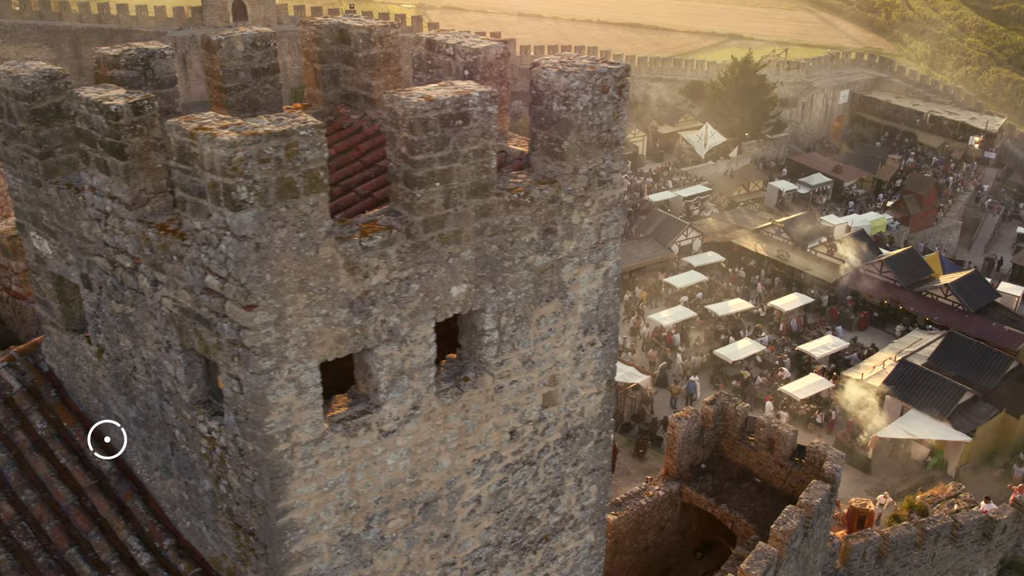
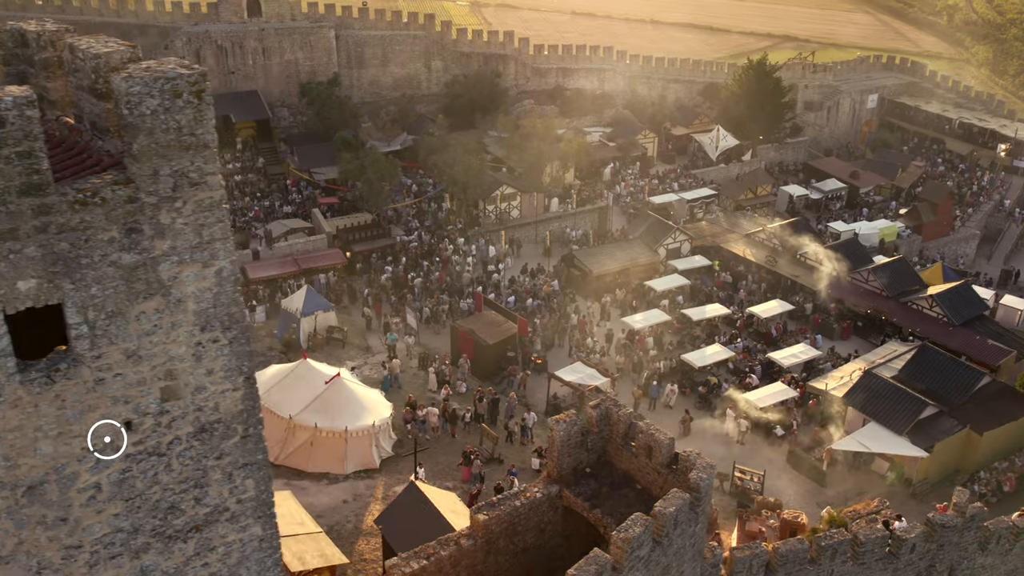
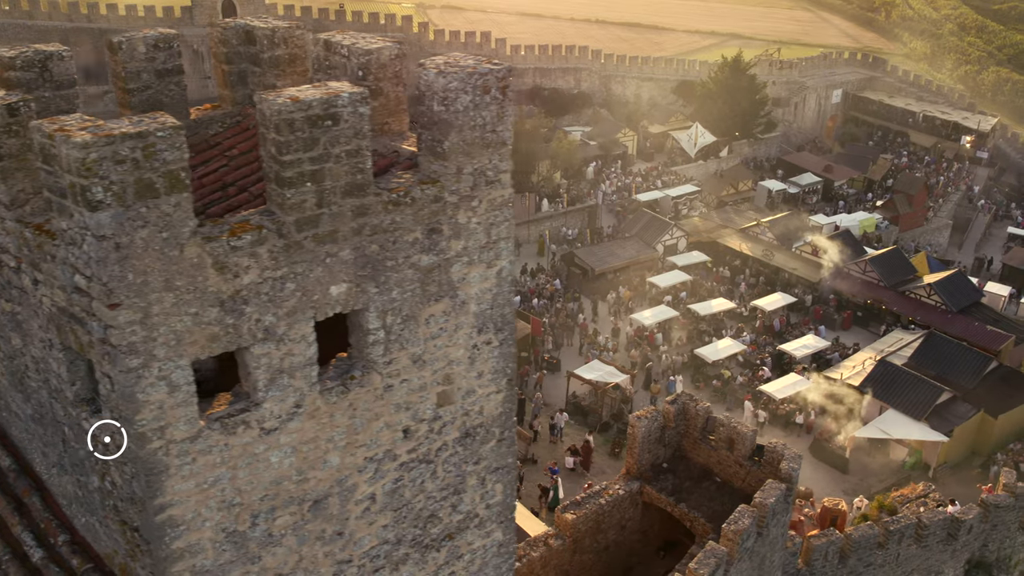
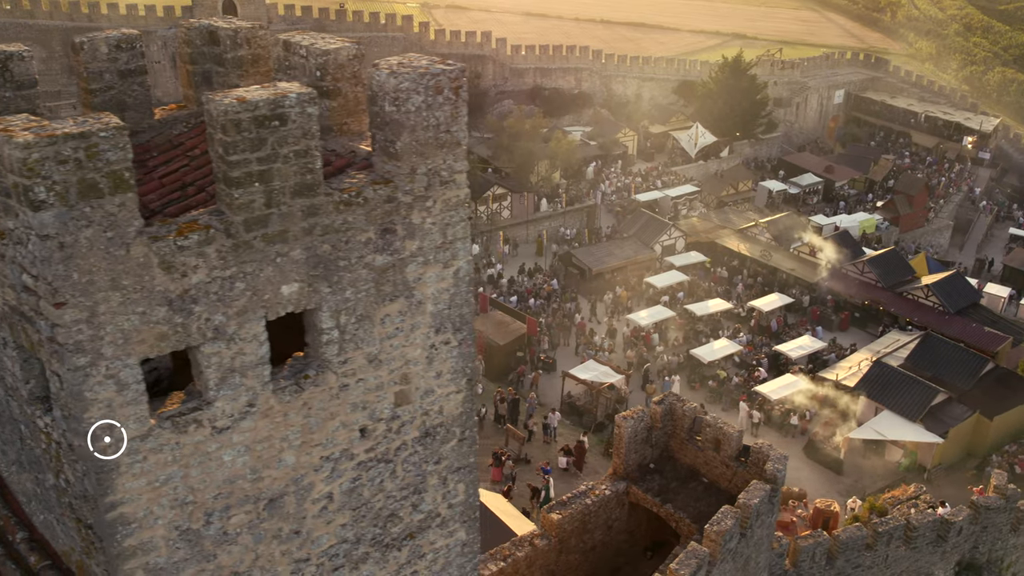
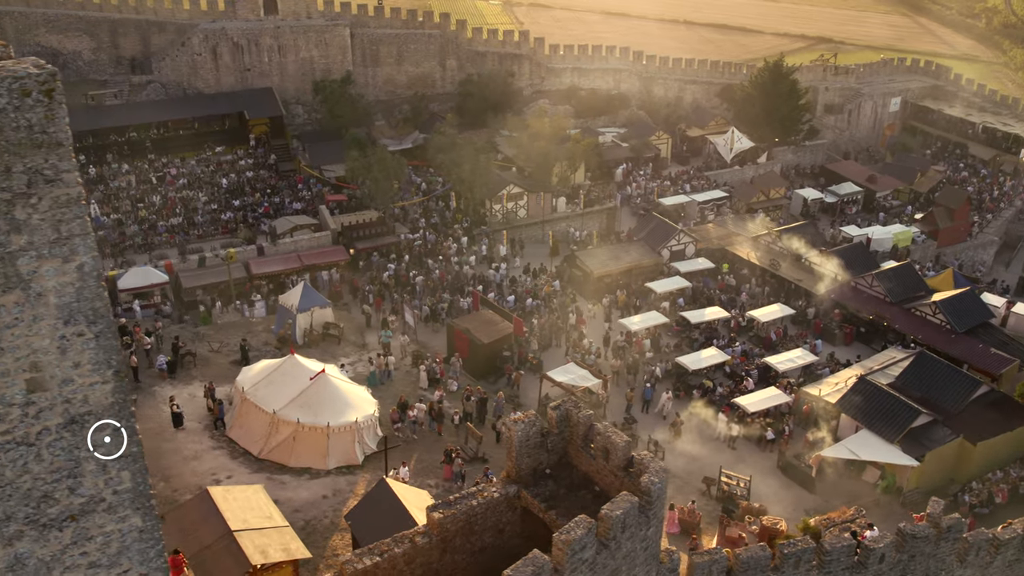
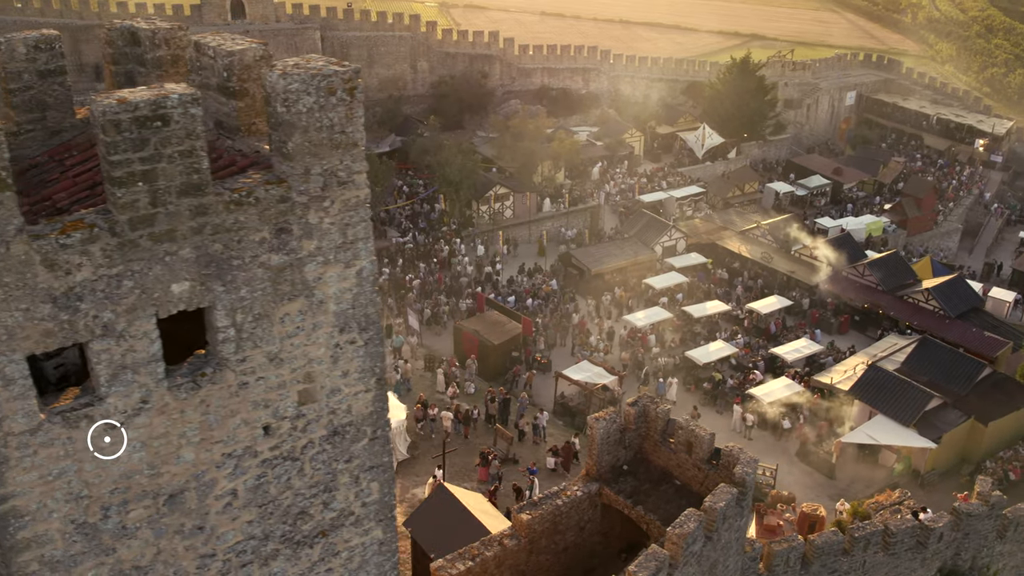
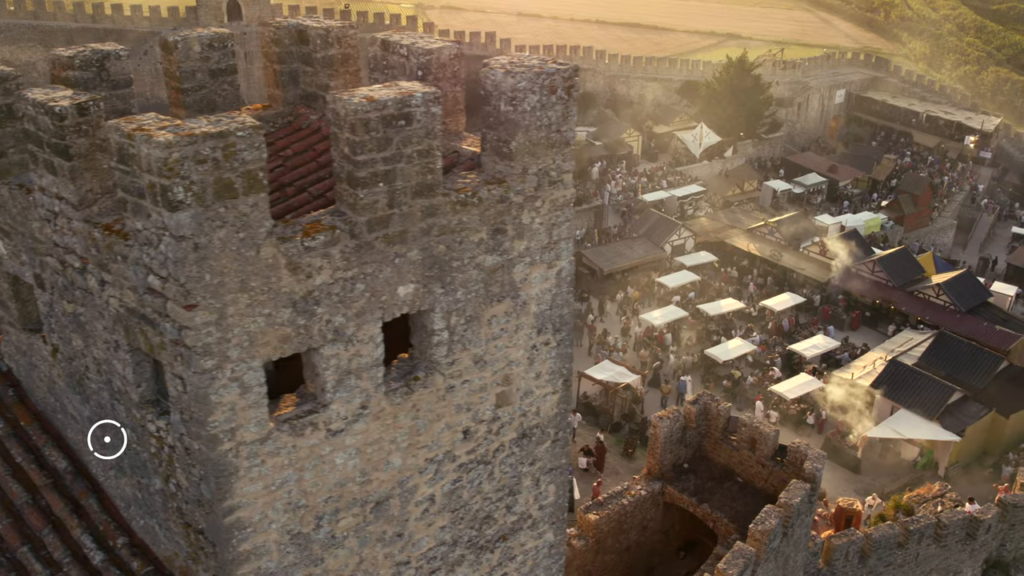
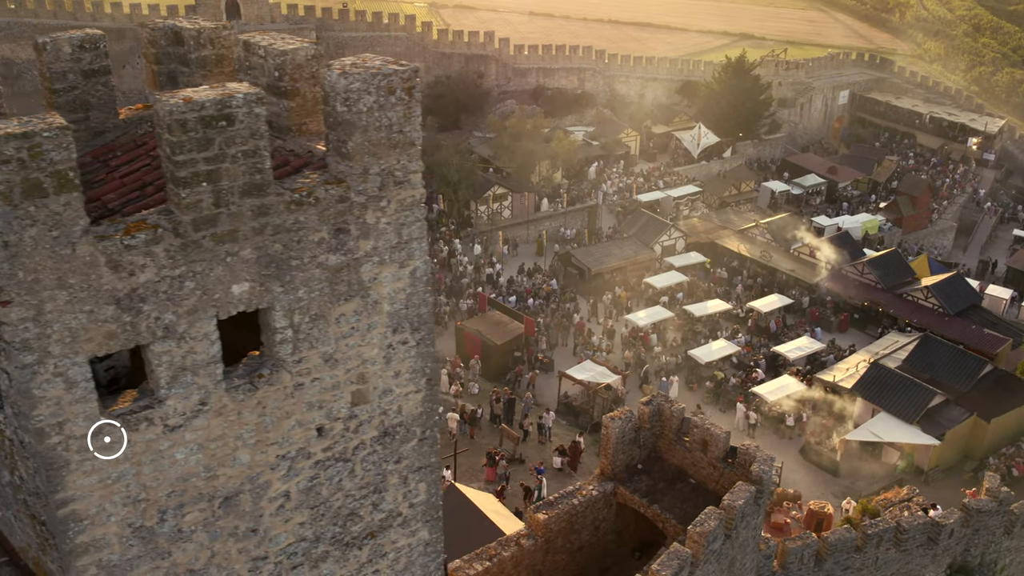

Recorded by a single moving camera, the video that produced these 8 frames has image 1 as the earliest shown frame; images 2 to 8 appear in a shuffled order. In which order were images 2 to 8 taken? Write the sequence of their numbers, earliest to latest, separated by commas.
7, 3, 4, 8, 6, 2, 5
